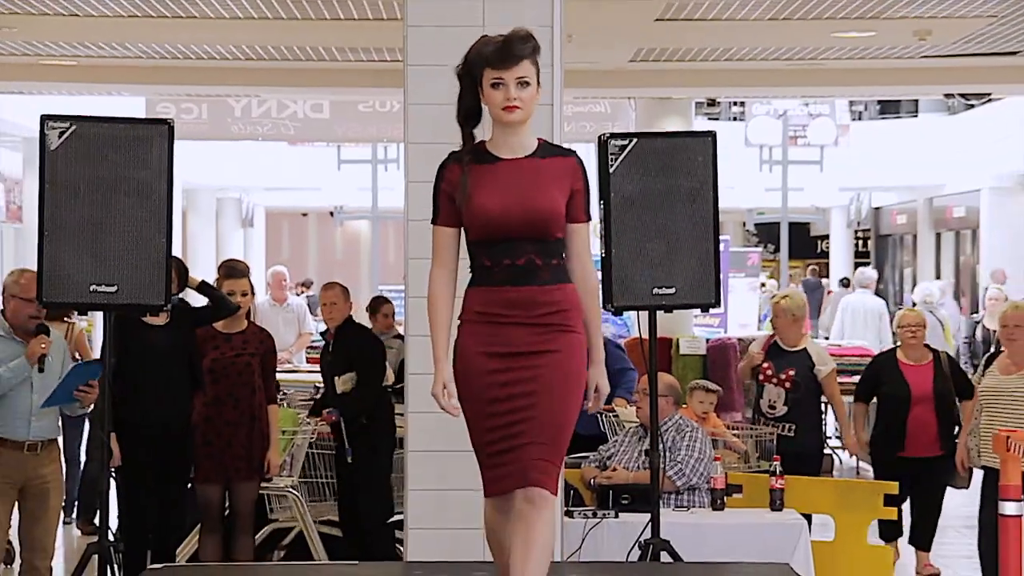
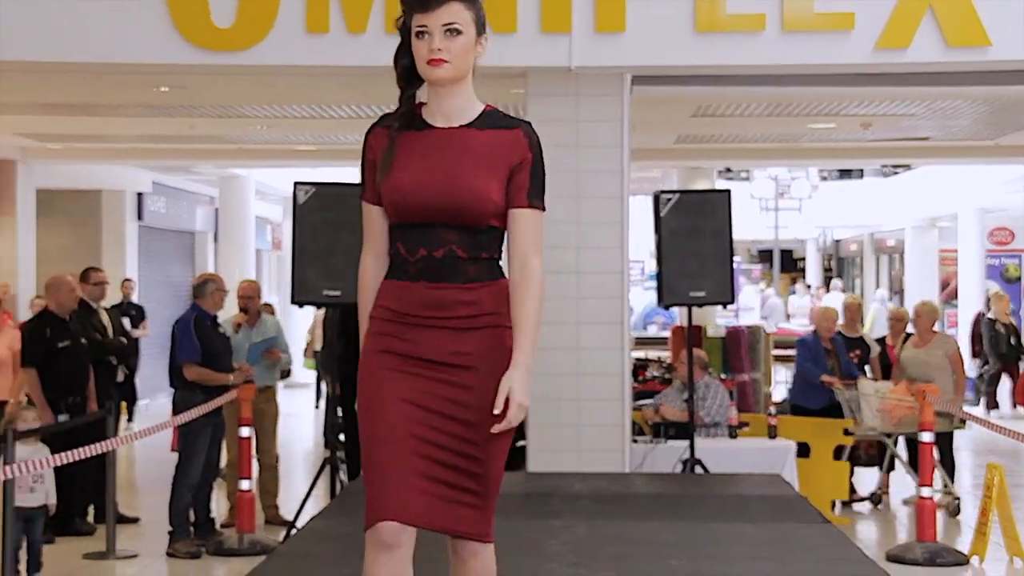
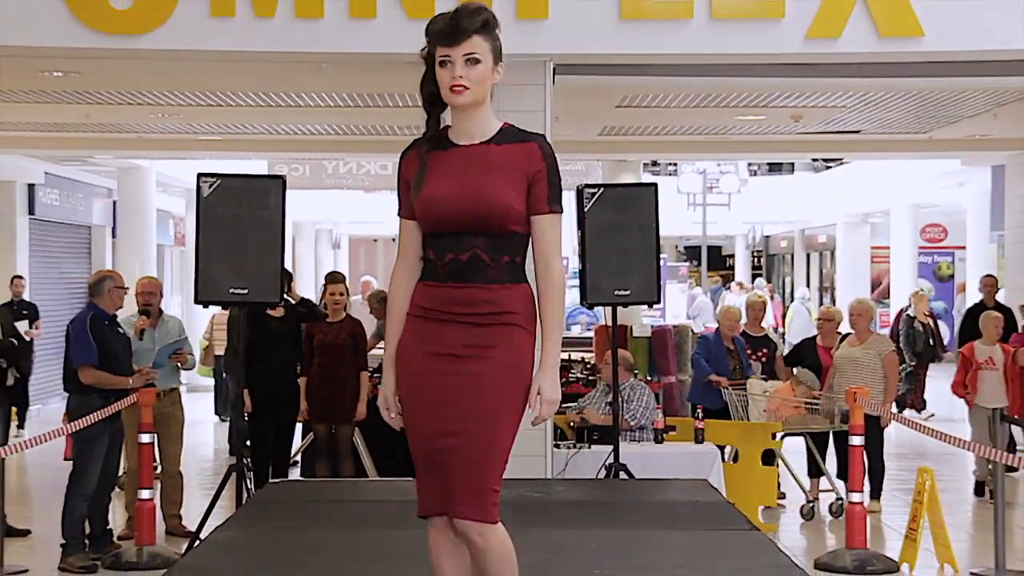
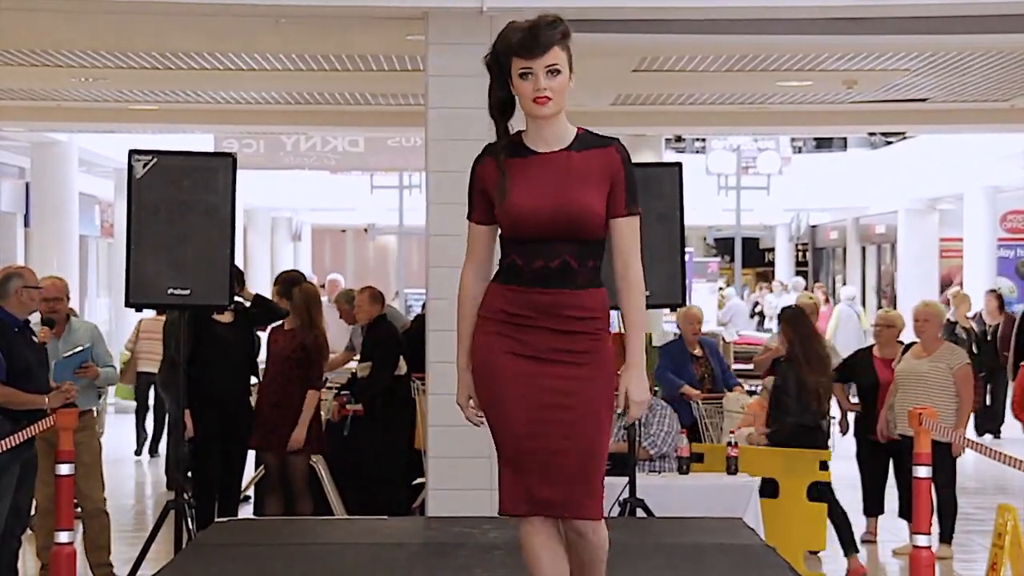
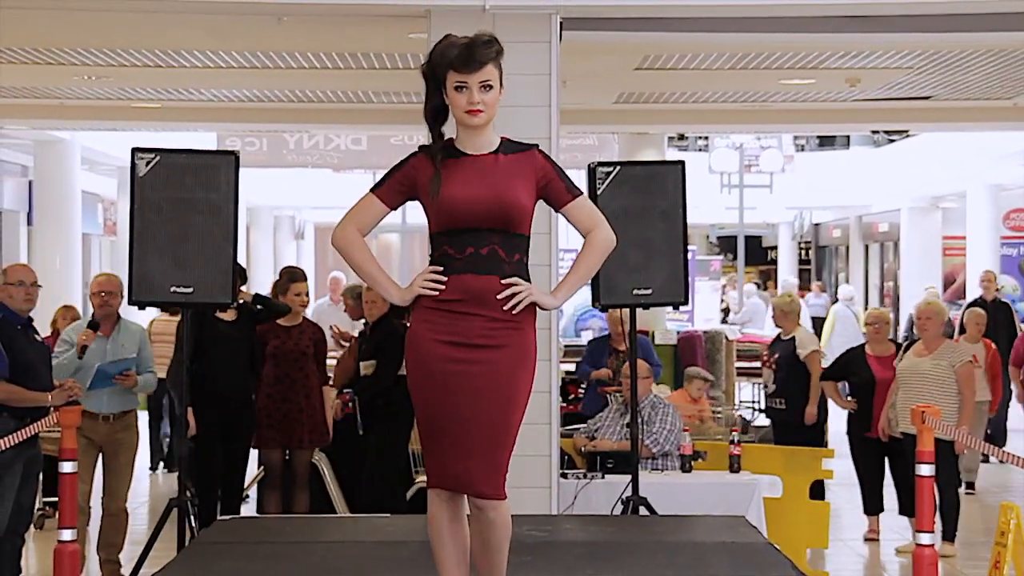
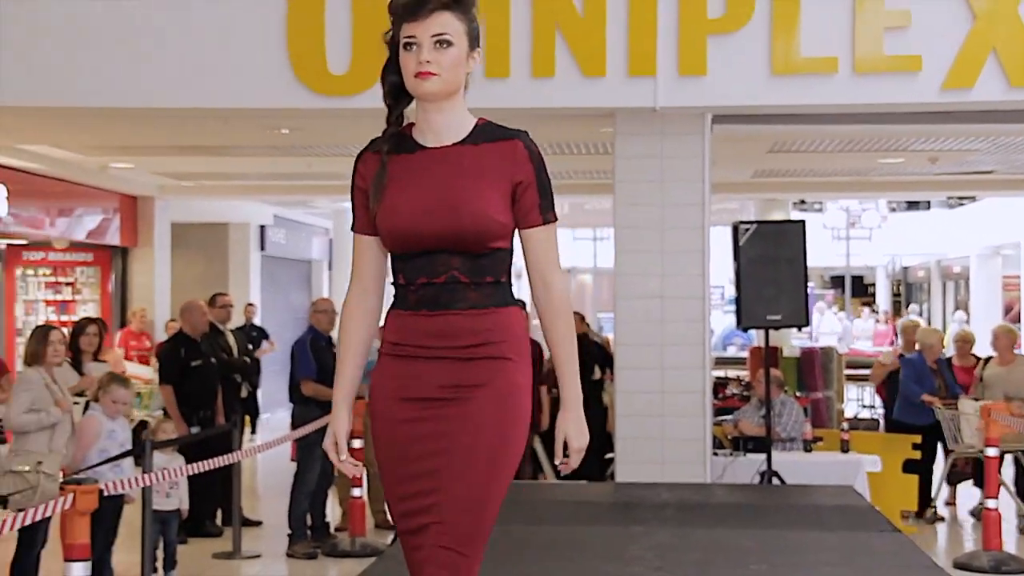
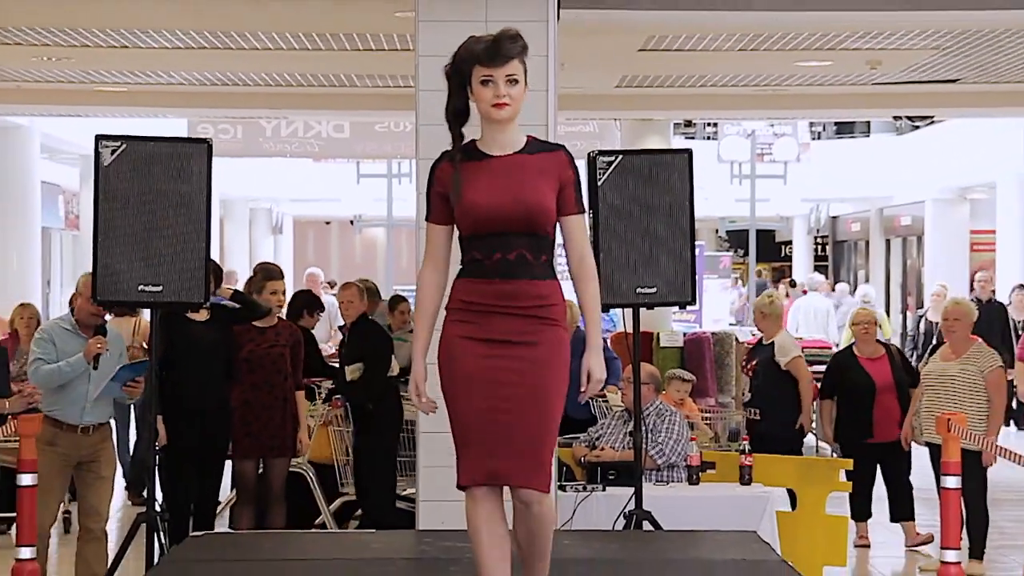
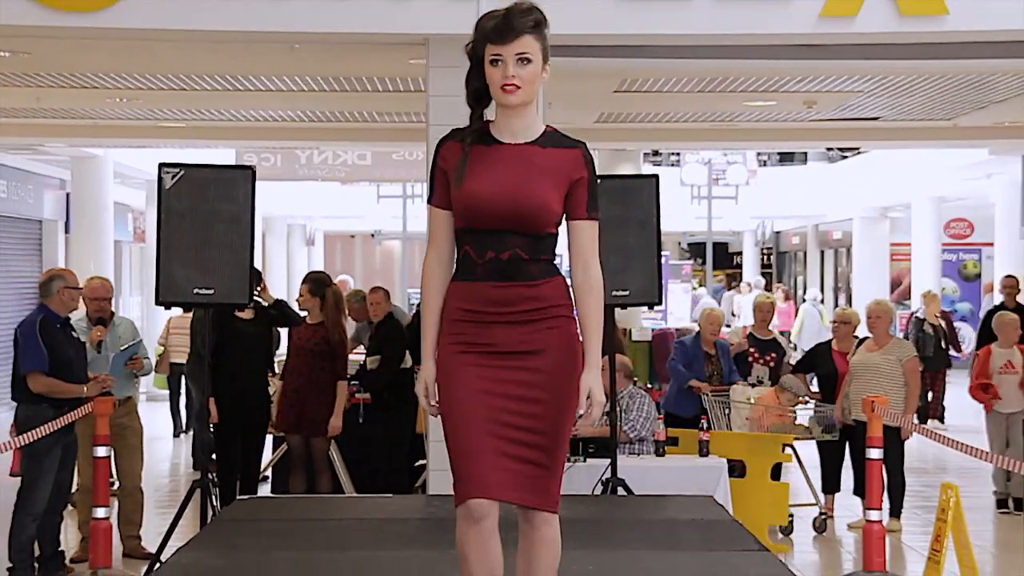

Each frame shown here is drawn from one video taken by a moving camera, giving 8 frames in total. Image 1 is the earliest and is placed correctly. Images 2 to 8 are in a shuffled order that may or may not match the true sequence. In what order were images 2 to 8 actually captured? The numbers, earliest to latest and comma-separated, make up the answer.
7, 5, 4, 8, 3, 2, 6
